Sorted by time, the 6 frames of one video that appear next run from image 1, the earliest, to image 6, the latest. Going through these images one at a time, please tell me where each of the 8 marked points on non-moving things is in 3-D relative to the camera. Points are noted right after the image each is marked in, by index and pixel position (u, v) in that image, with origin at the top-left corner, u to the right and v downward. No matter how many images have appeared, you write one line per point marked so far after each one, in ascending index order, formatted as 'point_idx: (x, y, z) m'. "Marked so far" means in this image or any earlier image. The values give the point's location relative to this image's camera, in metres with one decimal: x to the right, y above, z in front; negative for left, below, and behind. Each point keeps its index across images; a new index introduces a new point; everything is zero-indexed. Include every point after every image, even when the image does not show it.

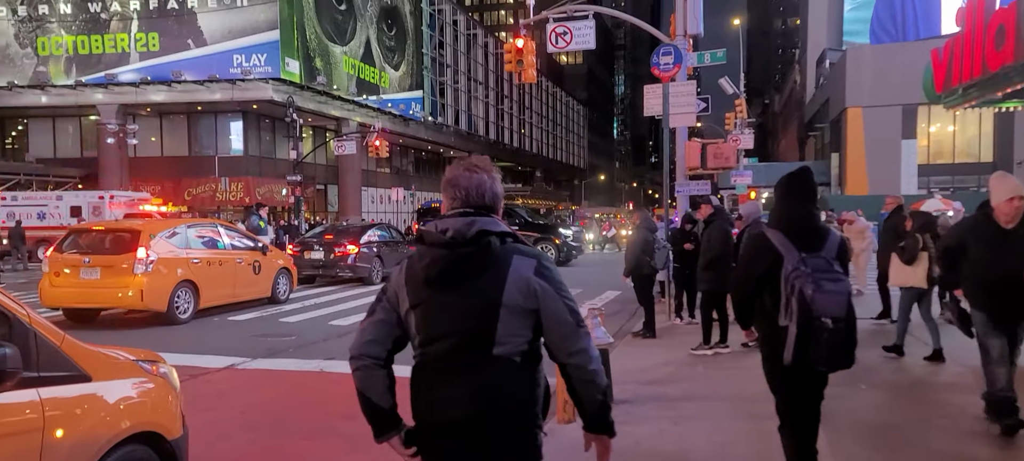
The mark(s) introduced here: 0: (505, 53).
0: (-0.1, +3.7, +18.5) m
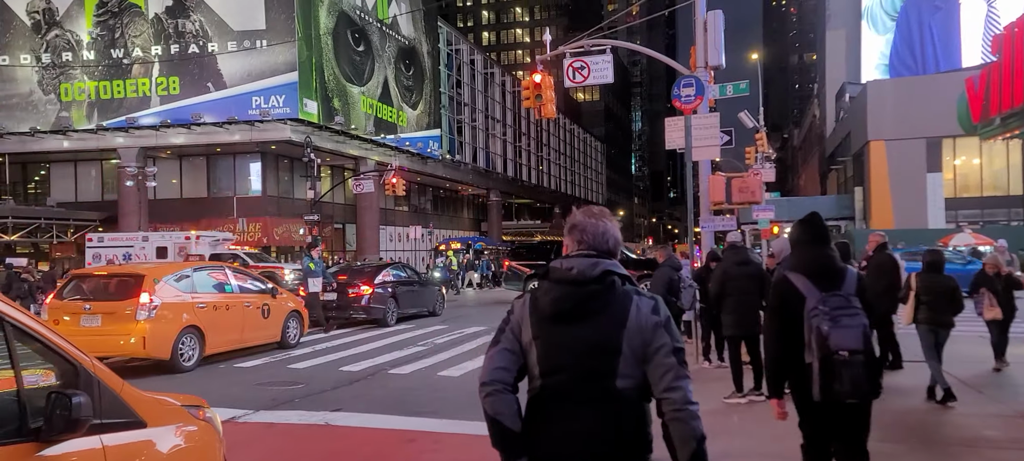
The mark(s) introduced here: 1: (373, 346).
0: (+0.2, +2.9, +18.2) m
1: (-2.4, -2.0, +15.1) m
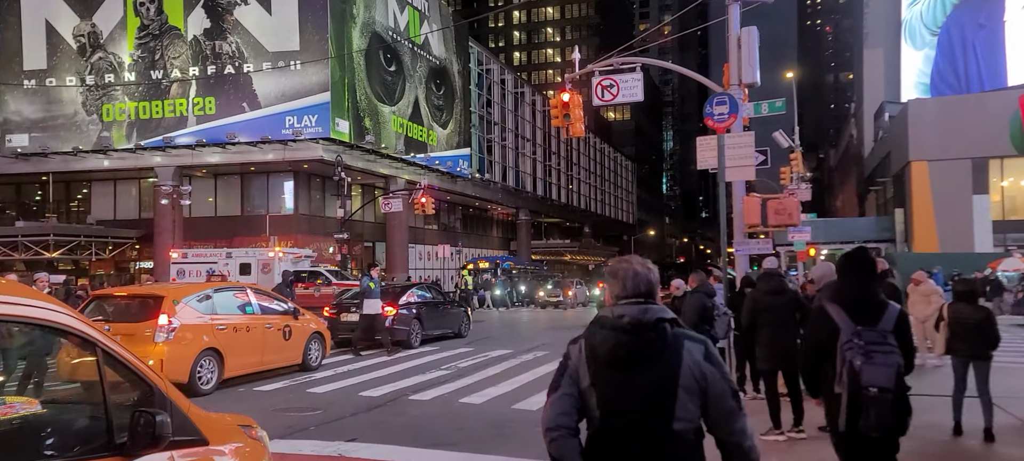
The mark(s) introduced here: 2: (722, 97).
0: (+0.8, +2.5, +18.2) m
1: (-2.0, -2.4, +15.1) m
2: (+3.4, +2.2, +14.5) m
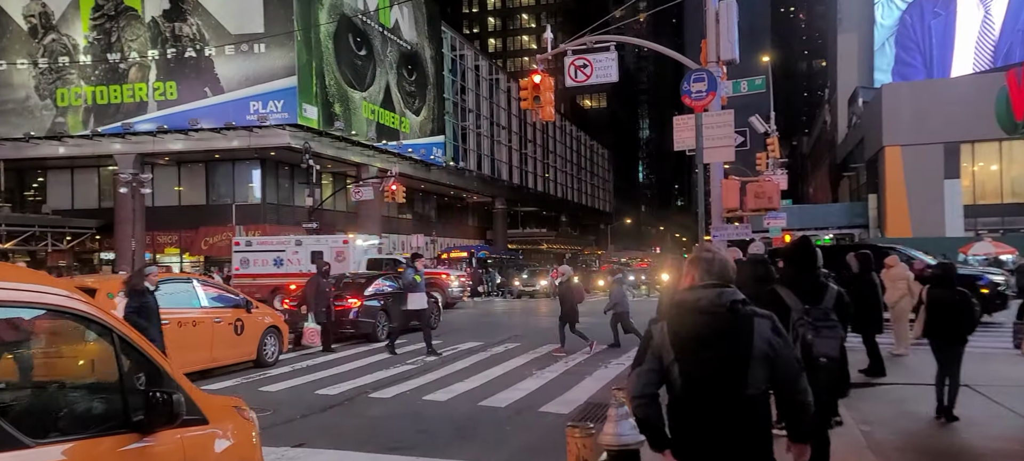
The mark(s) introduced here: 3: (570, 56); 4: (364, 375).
0: (+0.2, +2.7, +17.4) m
1: (-2.5, -2.1, +14.2) m
2: (+2.9, +2.4, +13.7) m
3: (+1.1, +3.3, +17.2) m
4: (-2.1, -2.1, +12.8) m
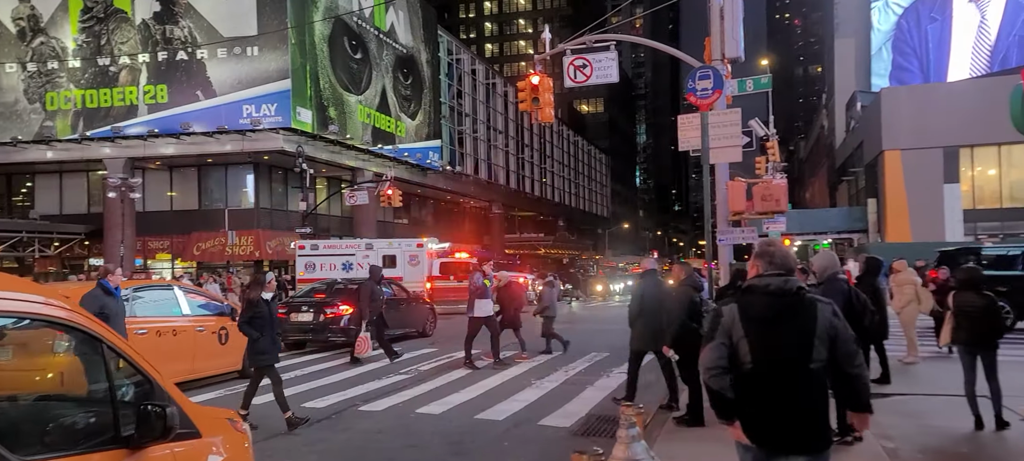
0: (+0.2, +2.6, +16.9) m
1: (-2.5, -2.2, +13.7) m
2: (+2.9, +2.4, +13.2) m
3: (+1.1, +3.3, +16.6) m
4: (-2.2, -2.1, +12.2) m
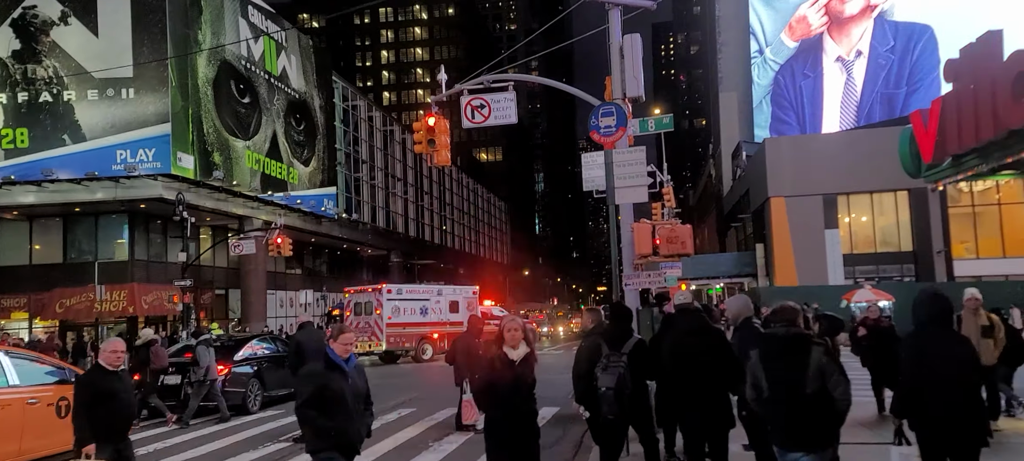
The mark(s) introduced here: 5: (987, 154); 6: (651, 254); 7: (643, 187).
0: (-1.7, +1.8, +15.9) m
1: (-4.0, -2.9, +12.2) m
2: (+1.3, +1.7, +12.5) m
3: (-0.8, +2.4, +15.8) m
4: (-3.5, -2.8, +10.8) m
5: (+8.1, +1.3, +15.4) m
6: (+2.0, -0.4, +13.1) m
7: (+1.8, +0.6, +12.3) m
